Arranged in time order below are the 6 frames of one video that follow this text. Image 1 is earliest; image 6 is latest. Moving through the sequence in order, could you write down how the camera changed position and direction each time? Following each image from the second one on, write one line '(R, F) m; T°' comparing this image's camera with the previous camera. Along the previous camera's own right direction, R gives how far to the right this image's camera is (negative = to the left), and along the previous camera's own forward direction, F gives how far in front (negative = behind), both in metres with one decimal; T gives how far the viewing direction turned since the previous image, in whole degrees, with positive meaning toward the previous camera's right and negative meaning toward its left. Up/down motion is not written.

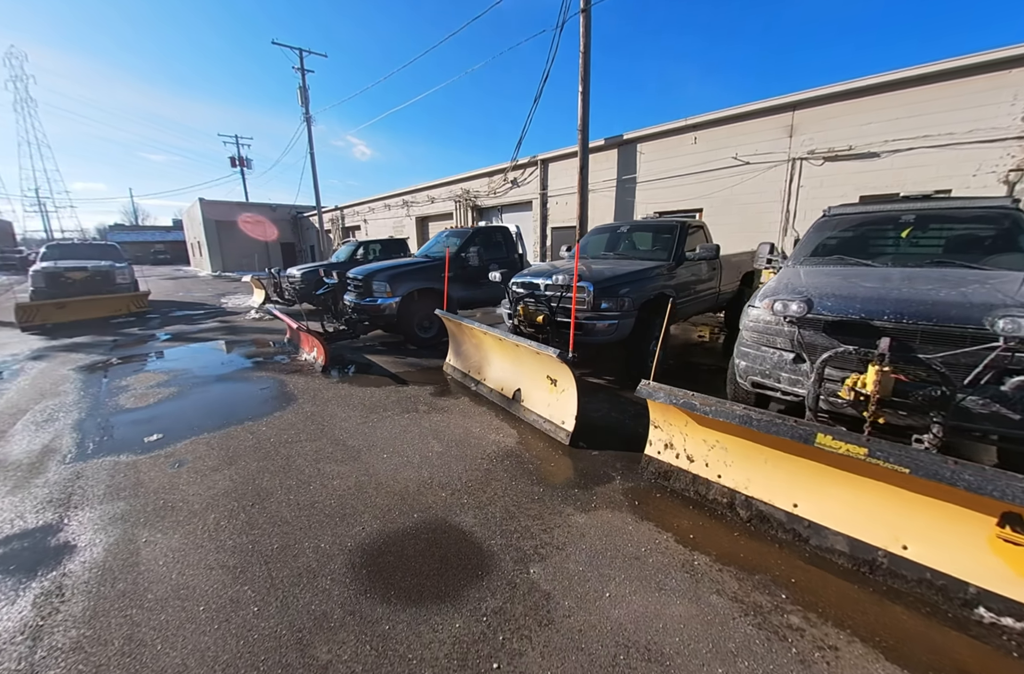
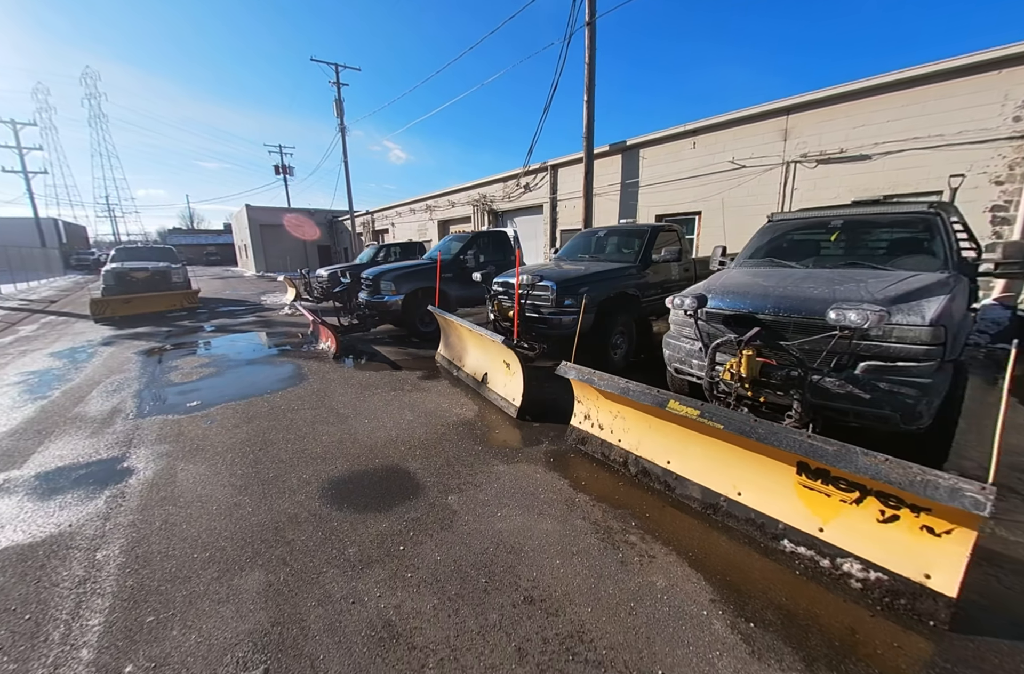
(+0.7, -0.6) m; -5°
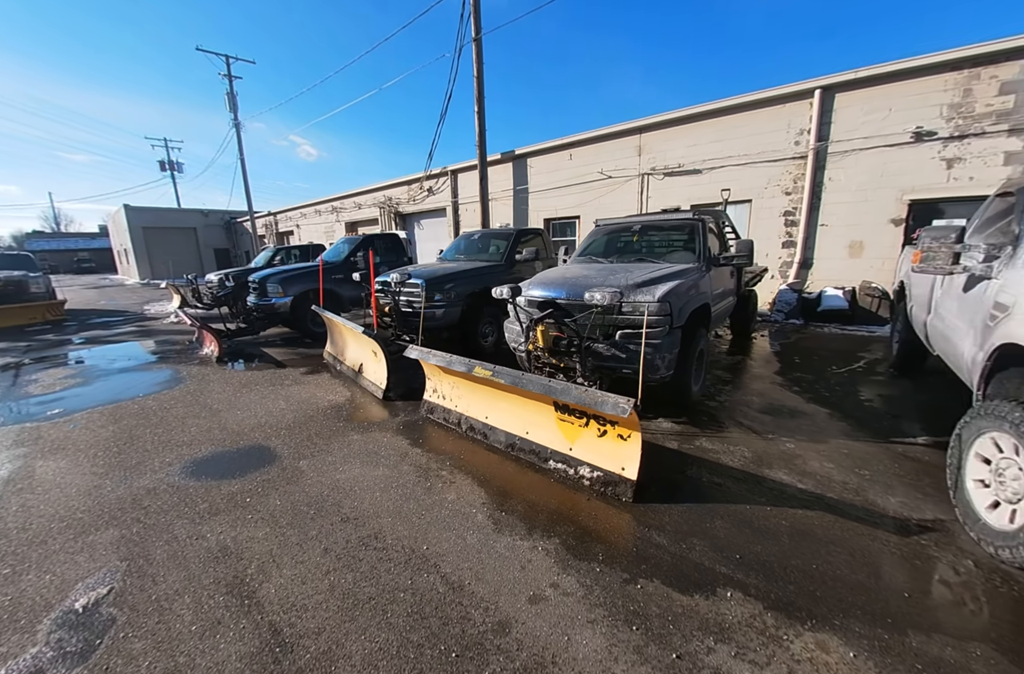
(+0.7, -0.8) m; +9°
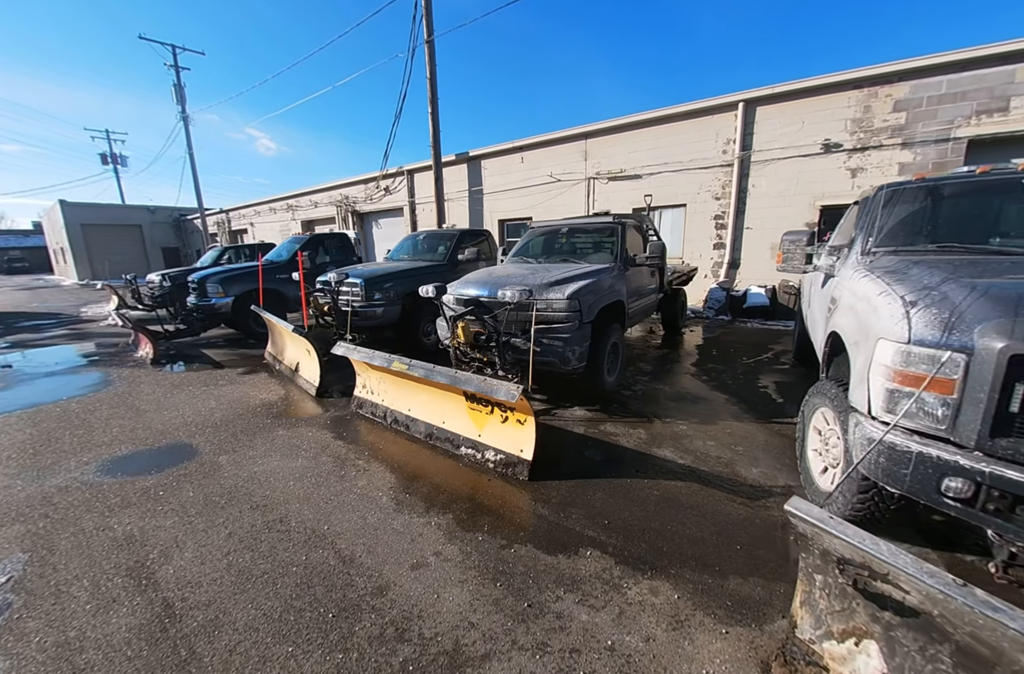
(+0.4, -0.2) m; +4°
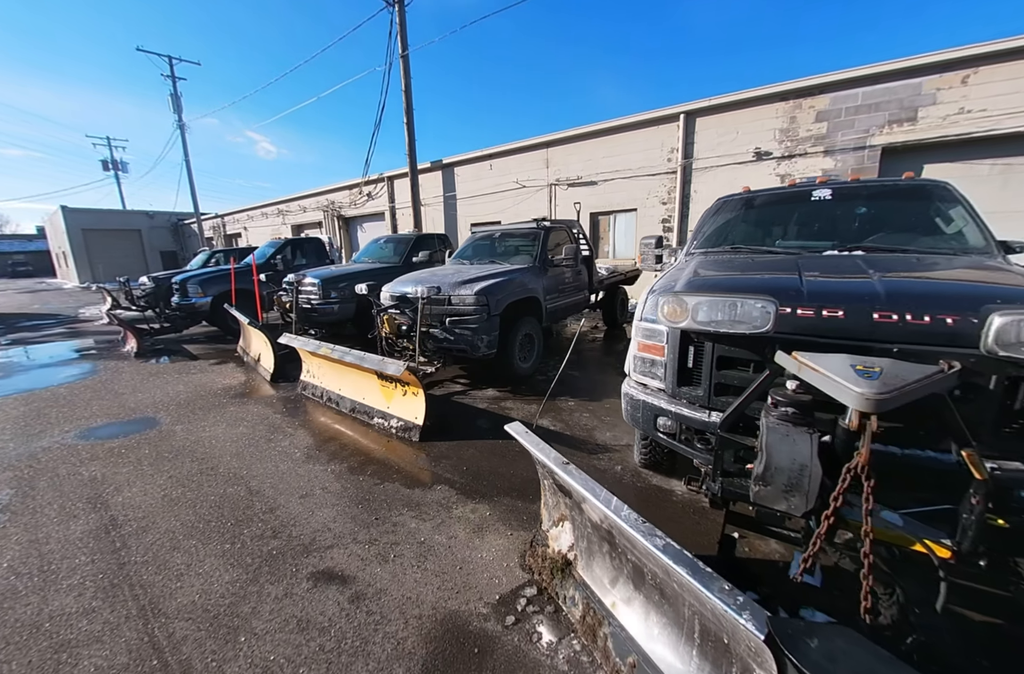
(+0.9, -0.7) m; 0°
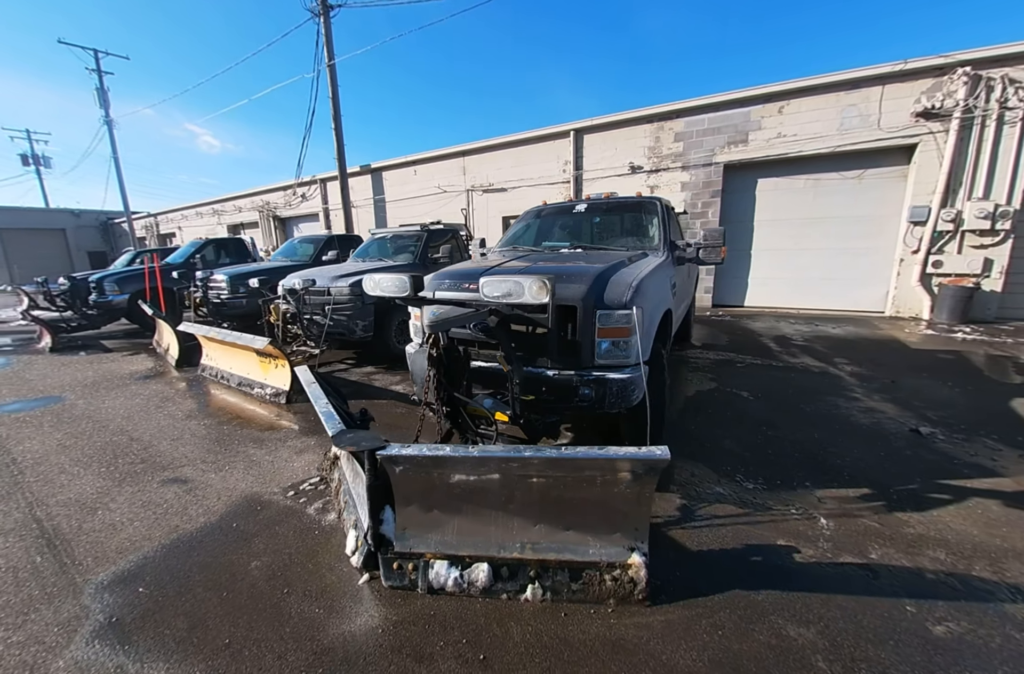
(+1.2, -1.1) m; +5°
